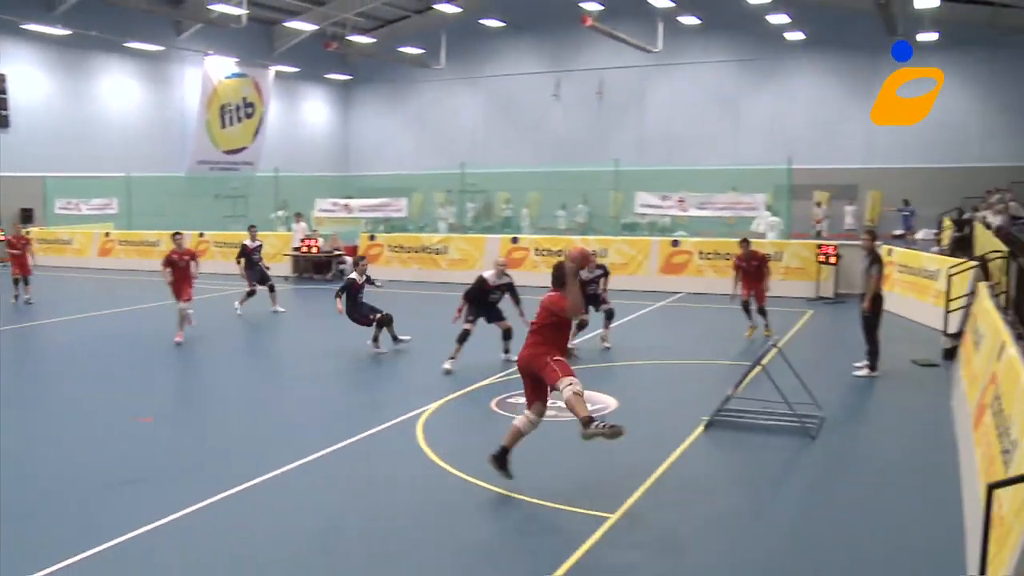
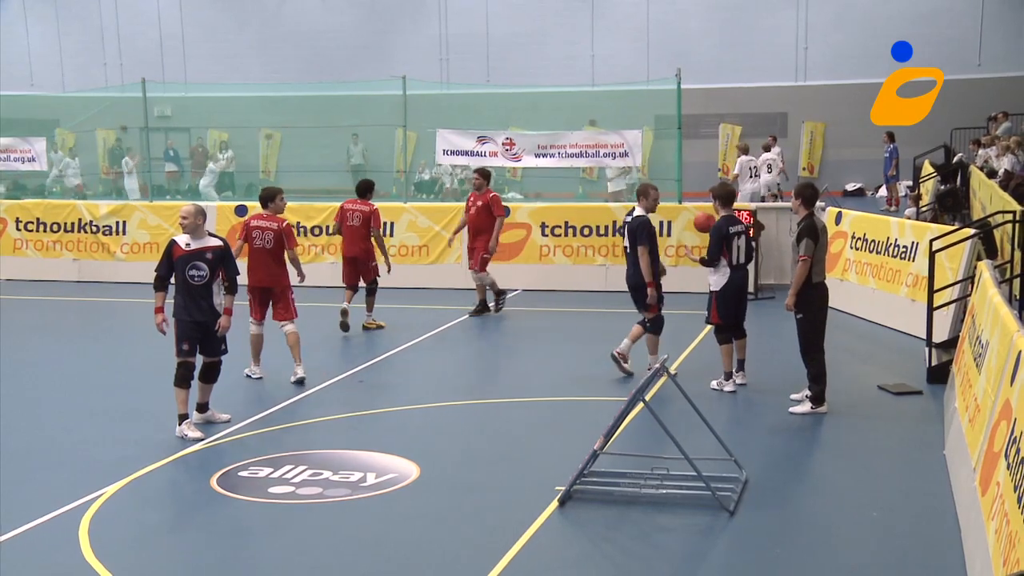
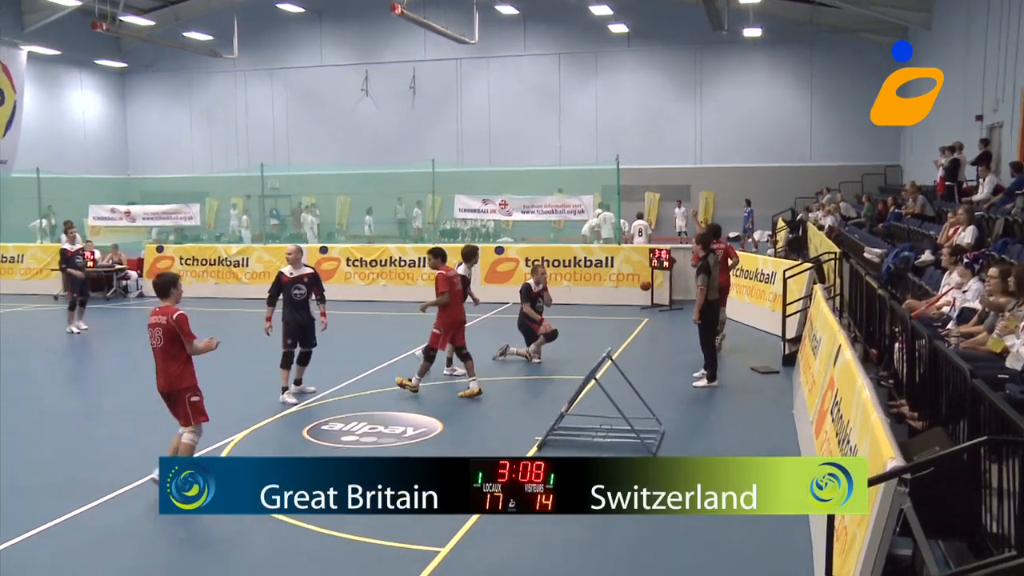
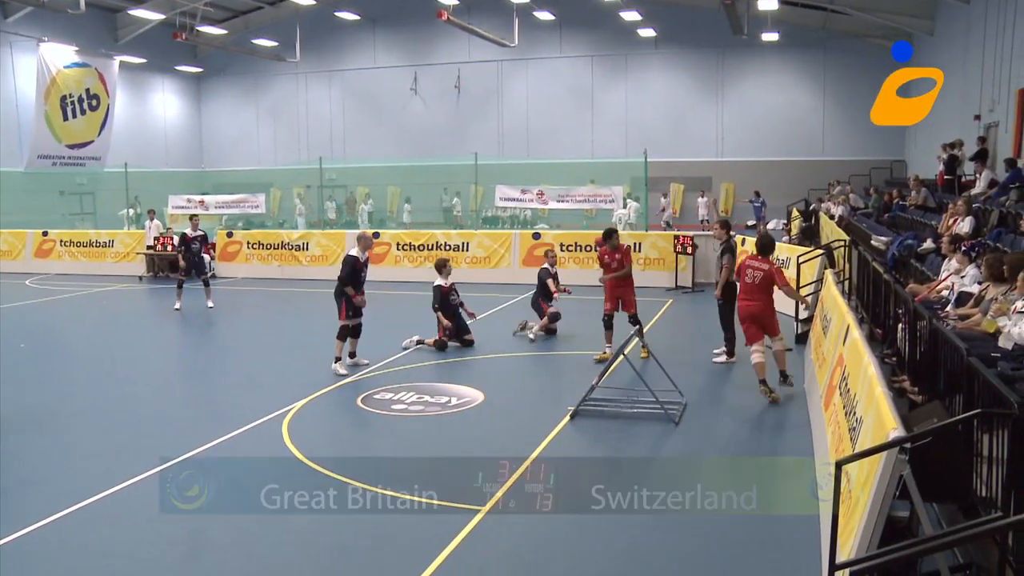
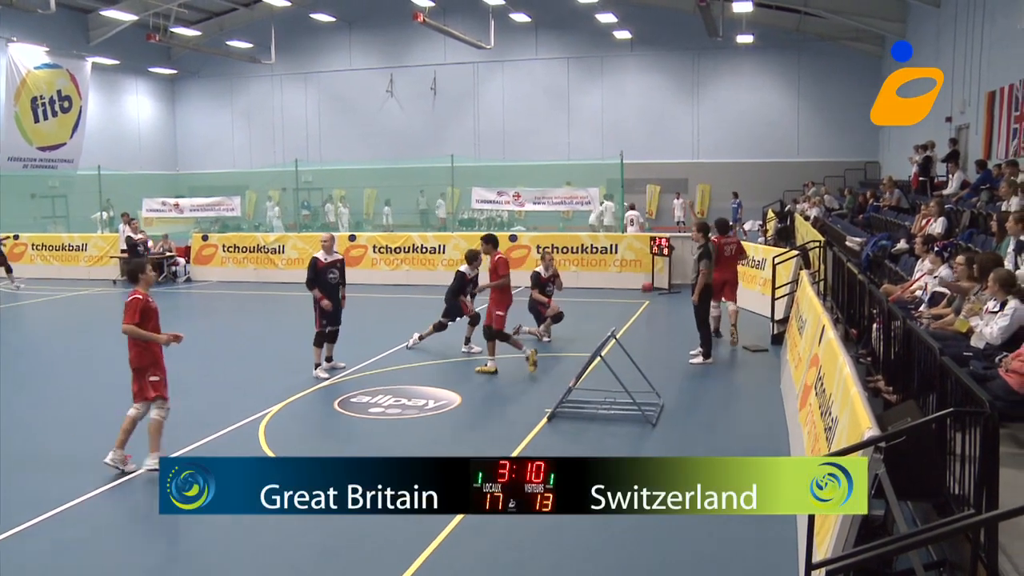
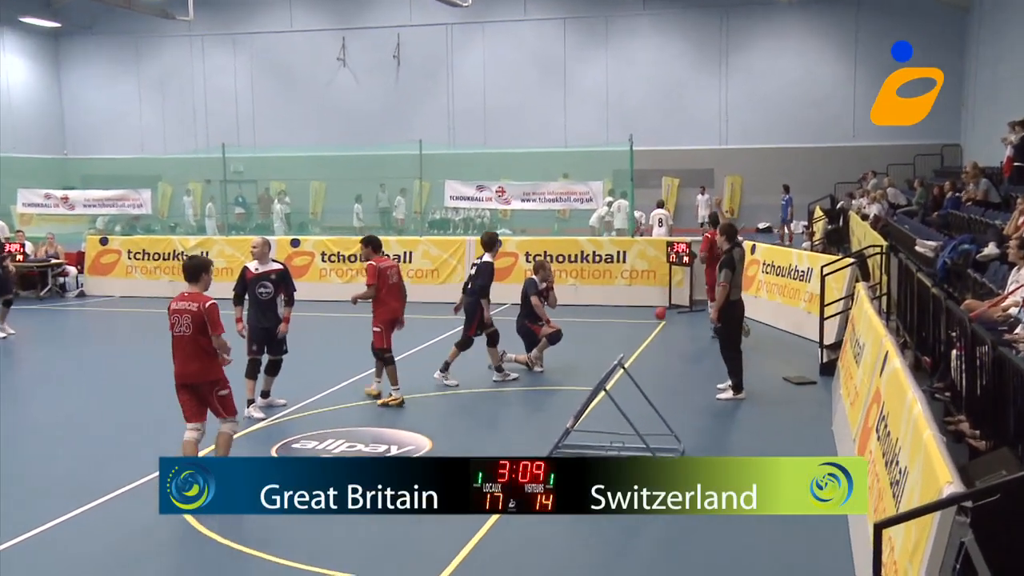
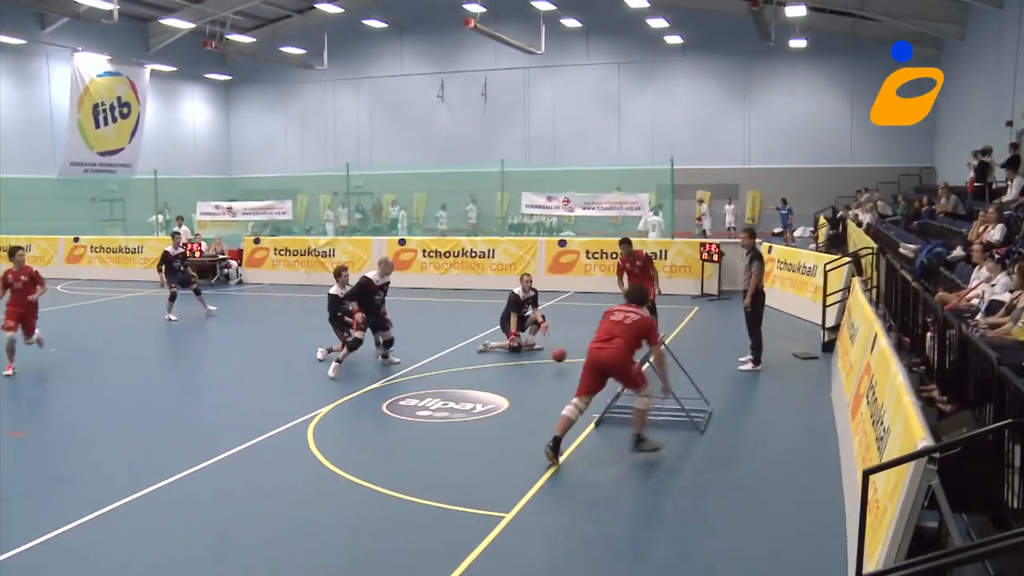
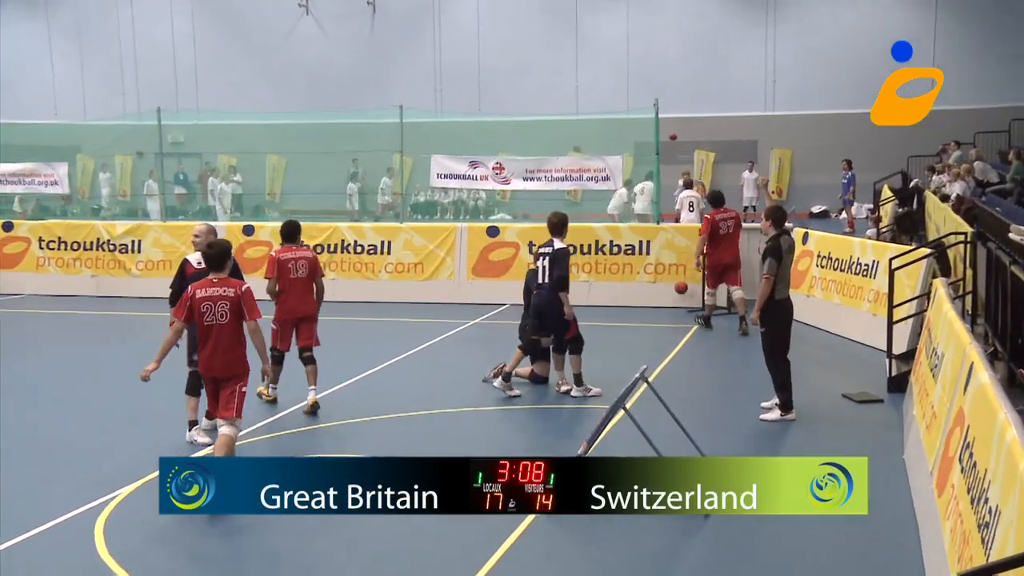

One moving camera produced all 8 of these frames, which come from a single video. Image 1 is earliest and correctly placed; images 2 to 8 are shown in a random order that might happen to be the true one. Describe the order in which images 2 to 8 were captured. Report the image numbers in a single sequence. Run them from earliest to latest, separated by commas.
7, 4, 5, 3, 6, 8, 2
